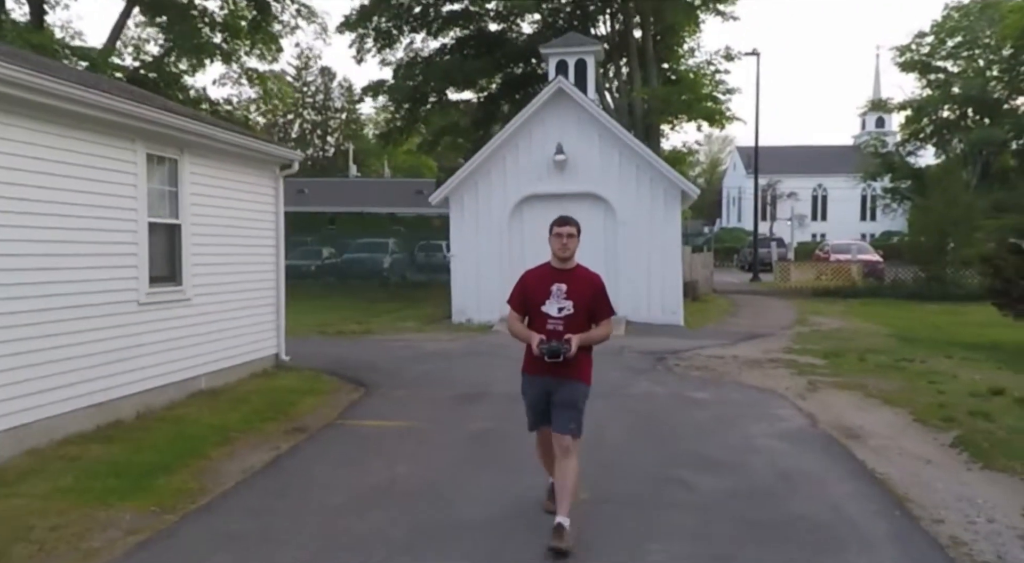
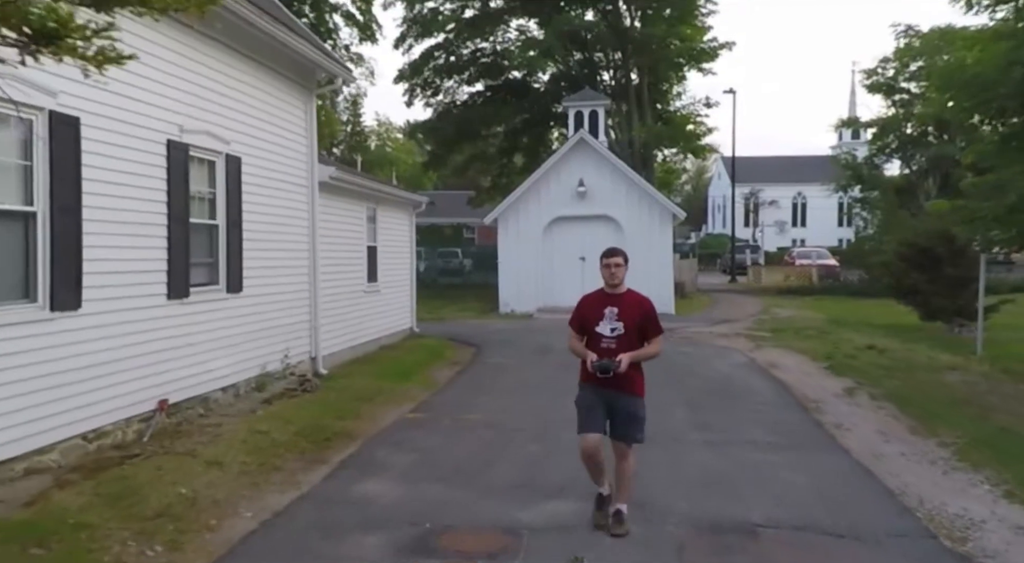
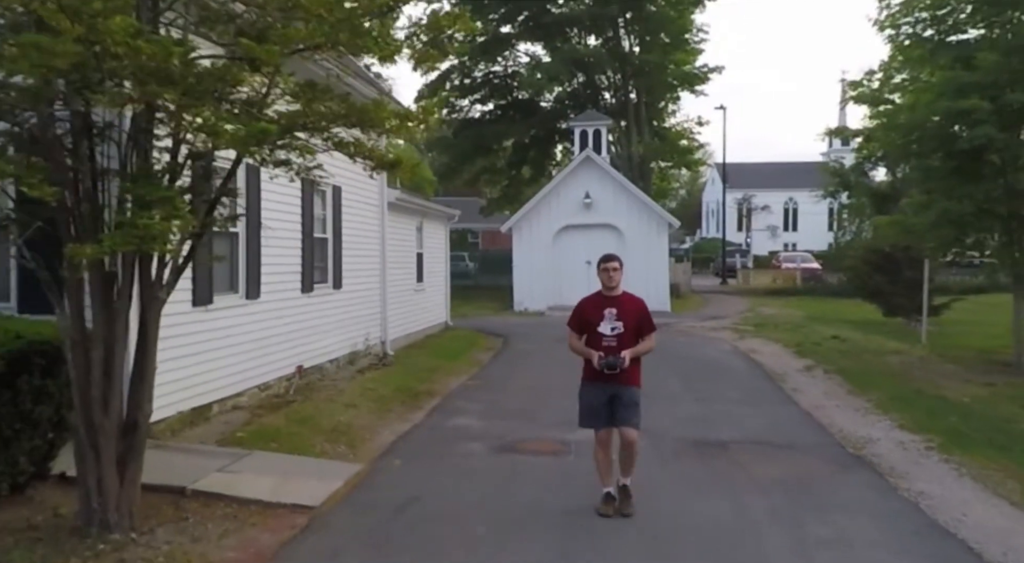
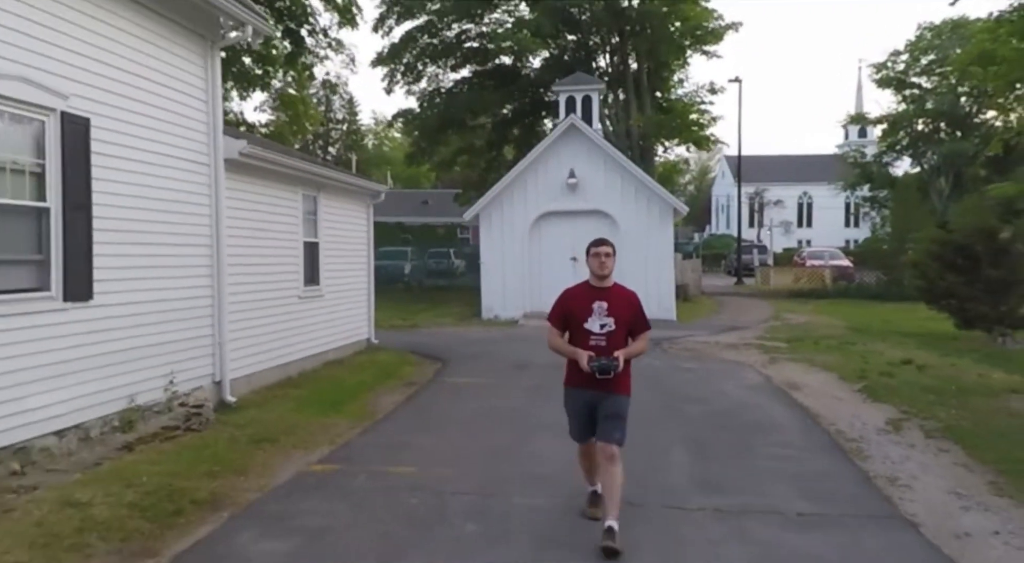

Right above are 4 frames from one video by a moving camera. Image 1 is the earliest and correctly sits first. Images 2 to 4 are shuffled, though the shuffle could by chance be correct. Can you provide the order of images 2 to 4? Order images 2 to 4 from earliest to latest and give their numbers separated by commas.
4, 2, 3
